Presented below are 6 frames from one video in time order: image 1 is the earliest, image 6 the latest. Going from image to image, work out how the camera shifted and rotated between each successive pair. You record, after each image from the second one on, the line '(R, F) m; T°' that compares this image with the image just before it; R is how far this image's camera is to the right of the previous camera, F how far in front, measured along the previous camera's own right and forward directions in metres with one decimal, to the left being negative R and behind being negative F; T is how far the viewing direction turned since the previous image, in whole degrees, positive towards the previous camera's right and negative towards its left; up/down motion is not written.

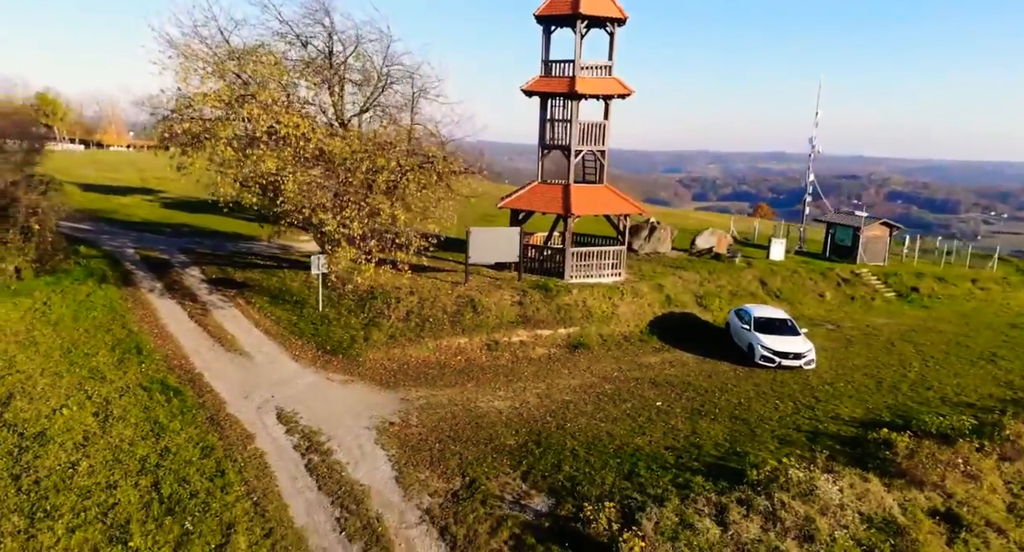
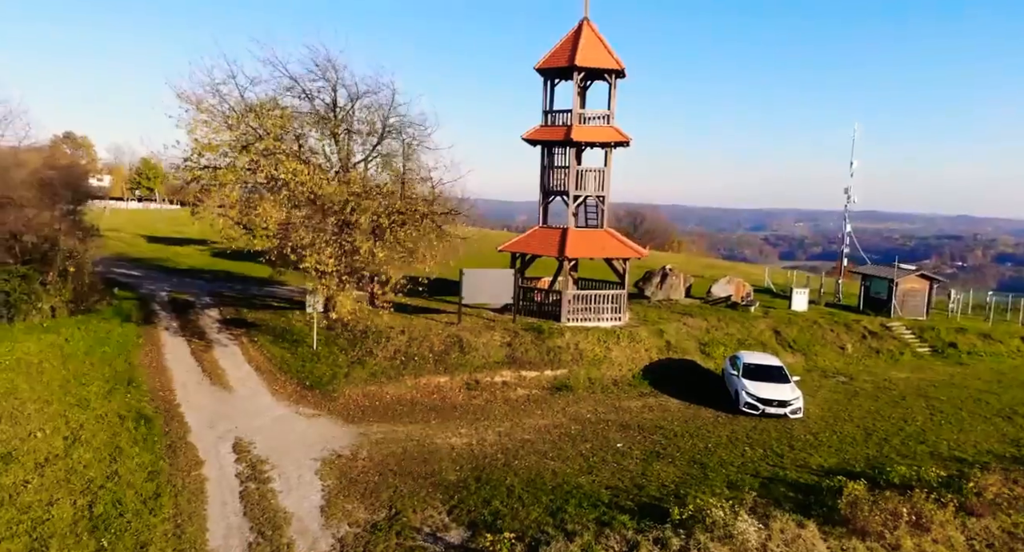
(+2.8, +0.1) m; -6°
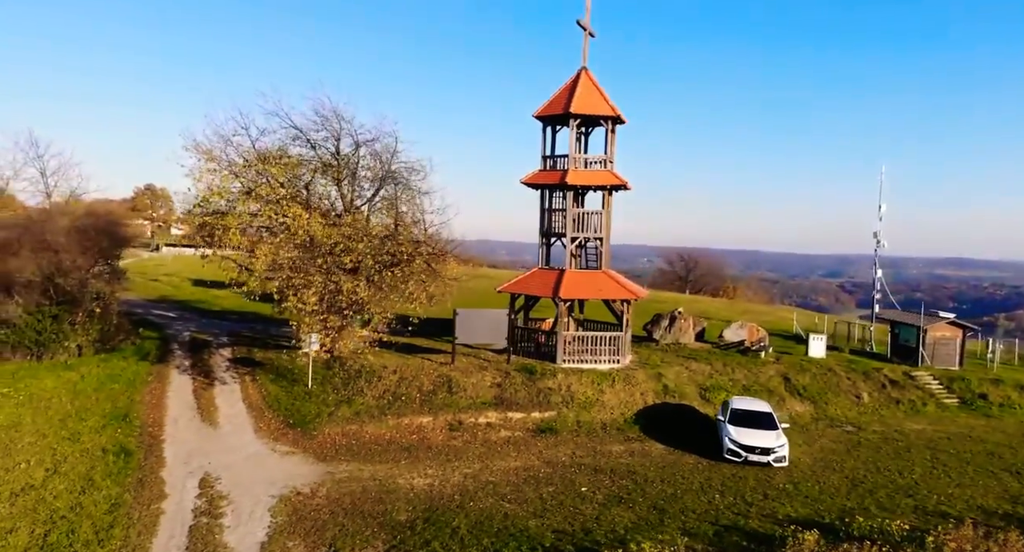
(+2.3, 0.0) m; -4°
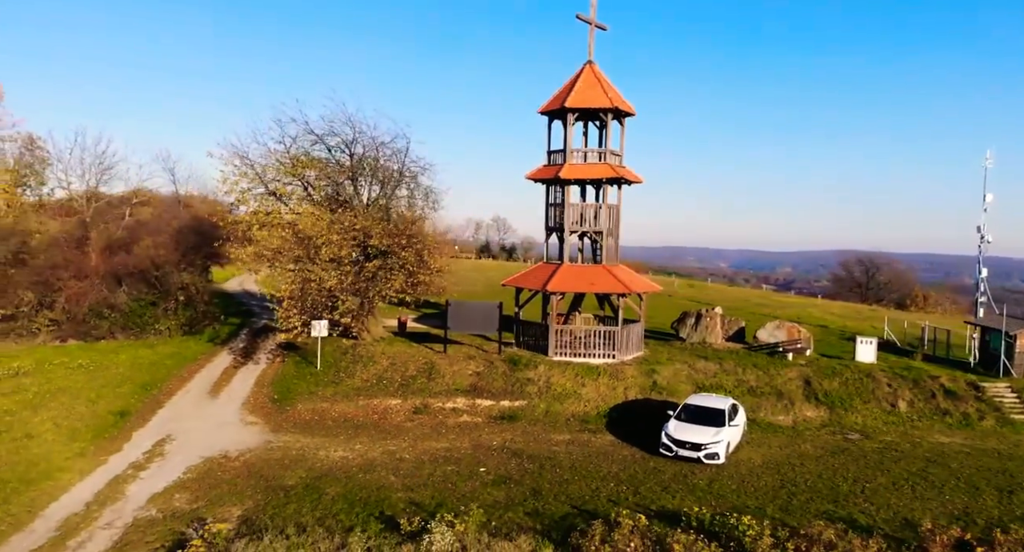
(+6.5, +0.4) m; -13°
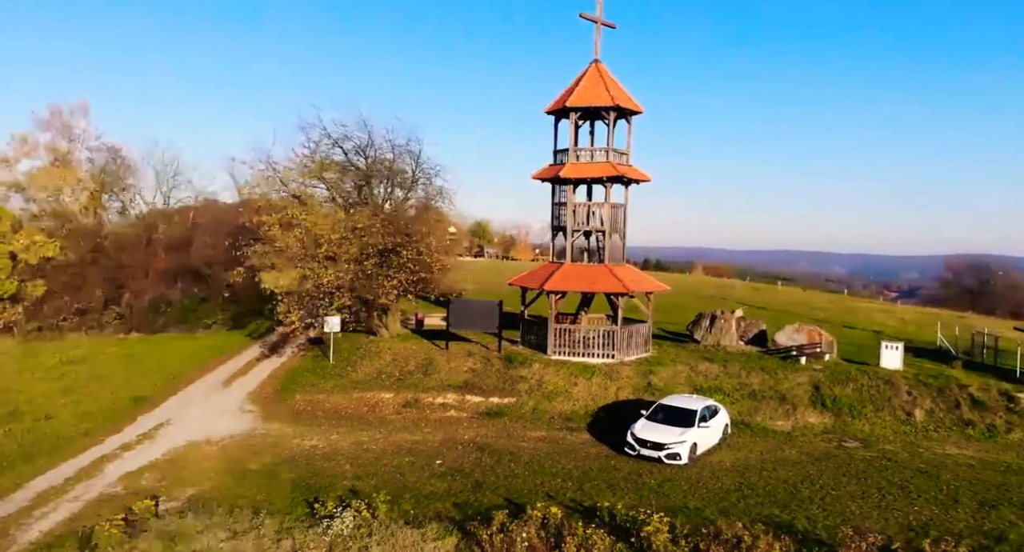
(+3.2, -0.1) m; -7°
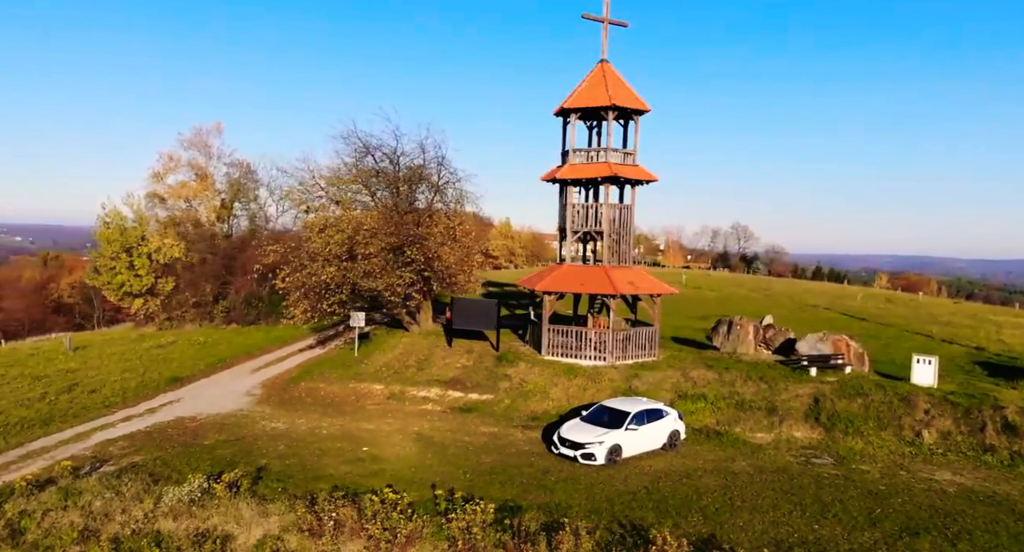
(+6.1, 0.0) m; -12°
